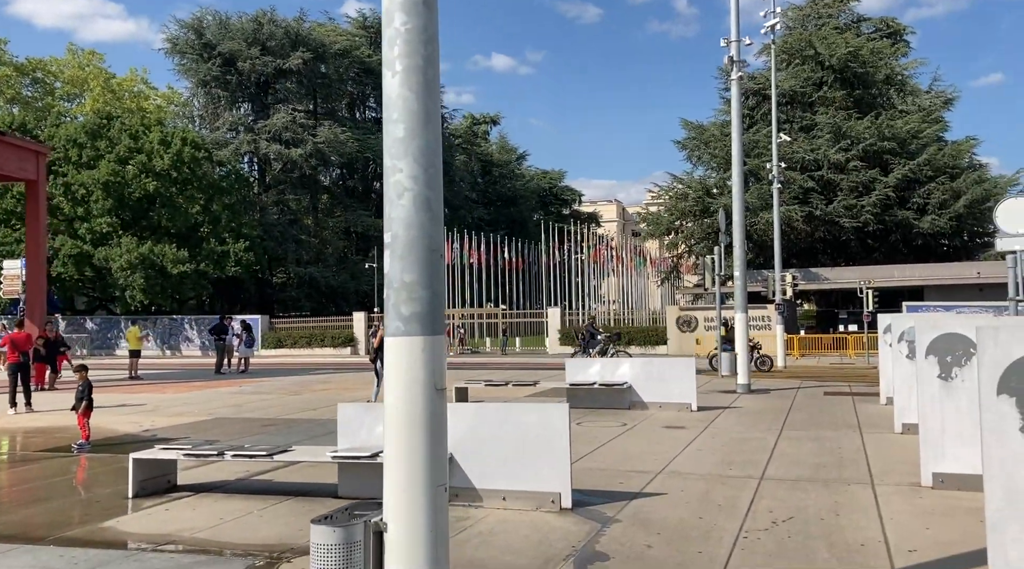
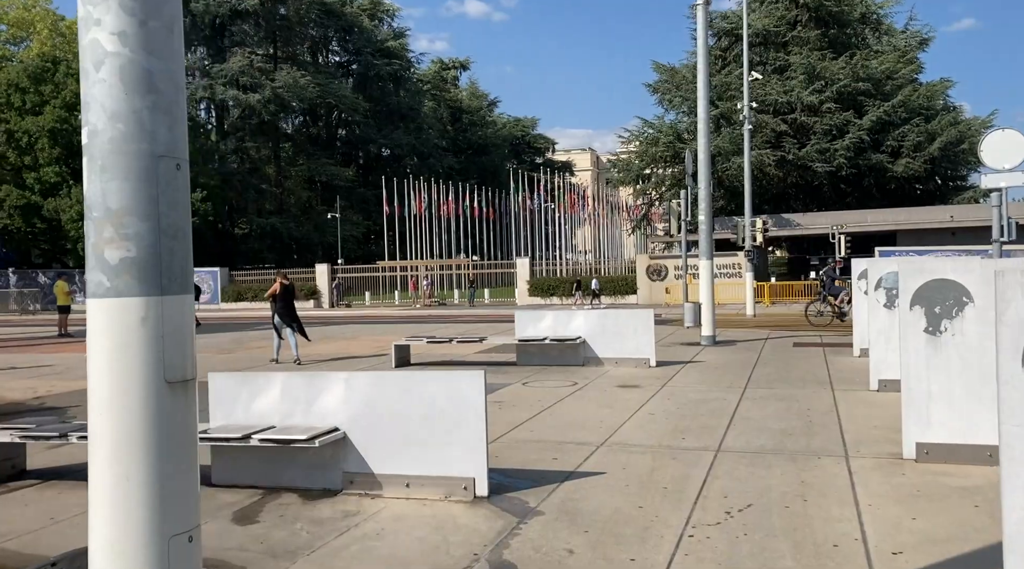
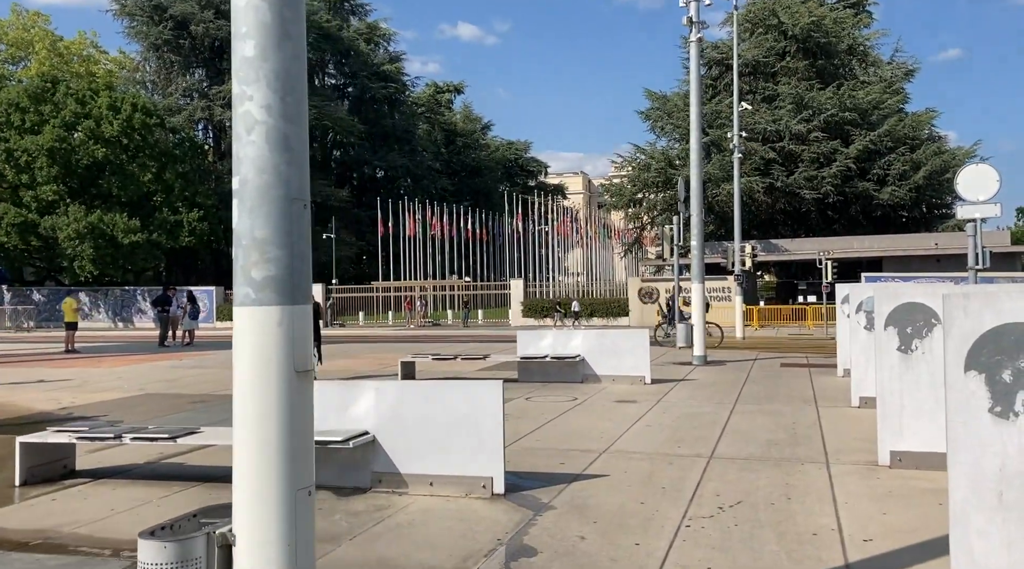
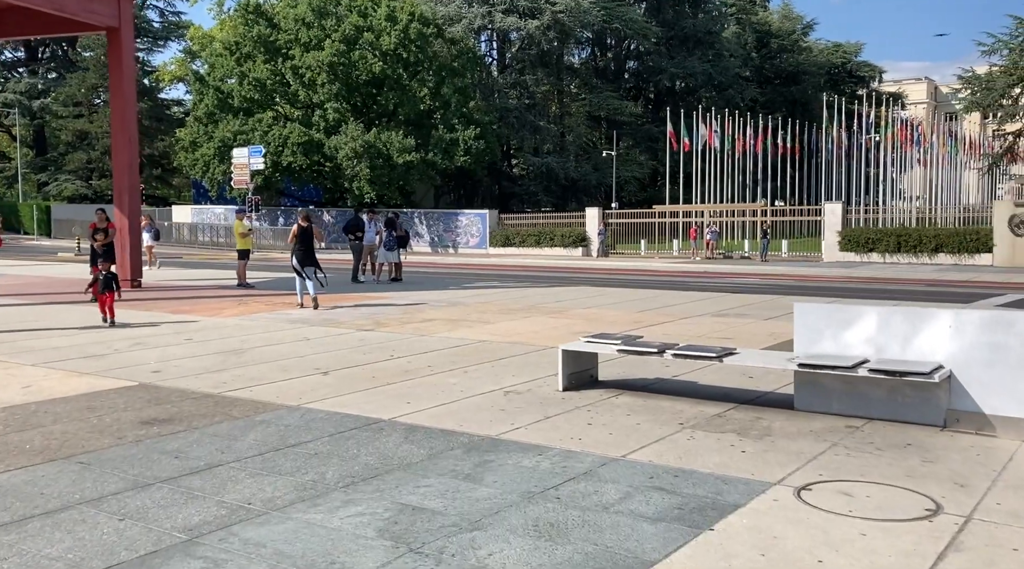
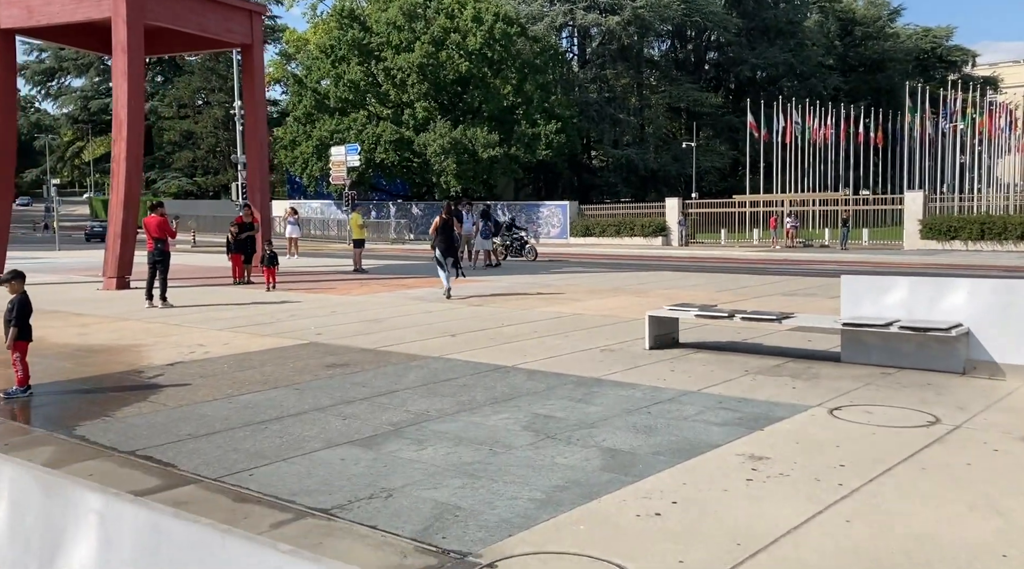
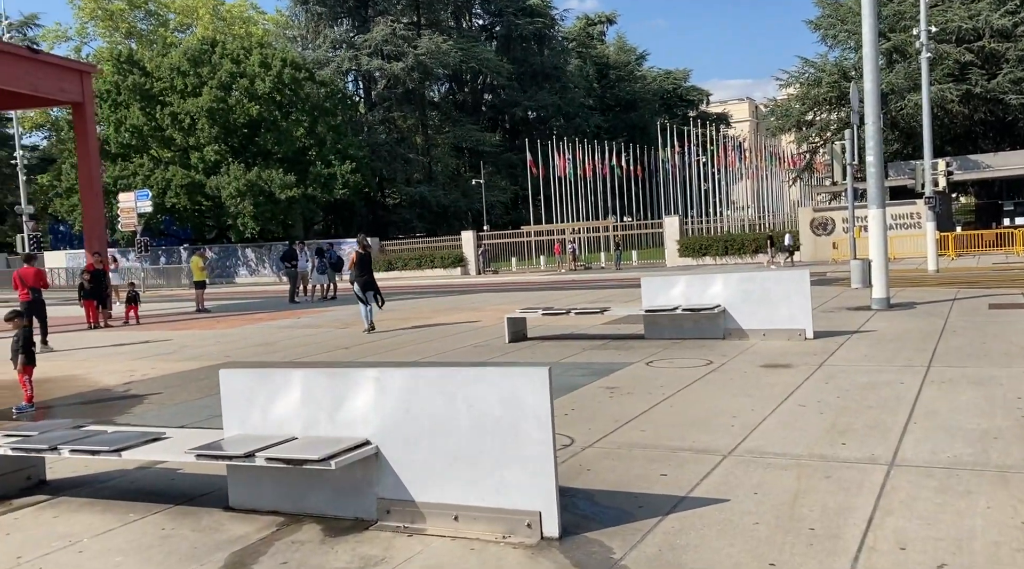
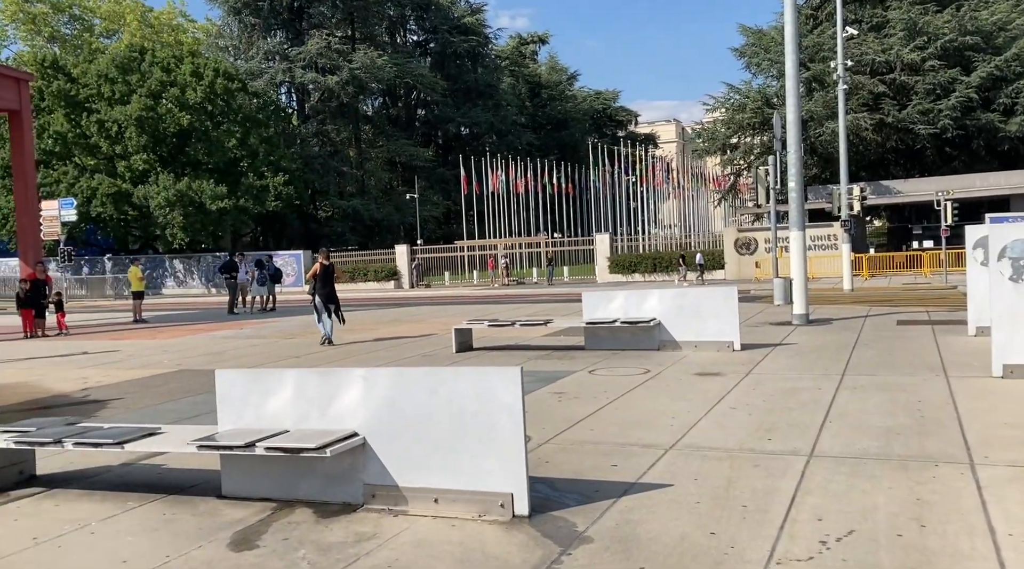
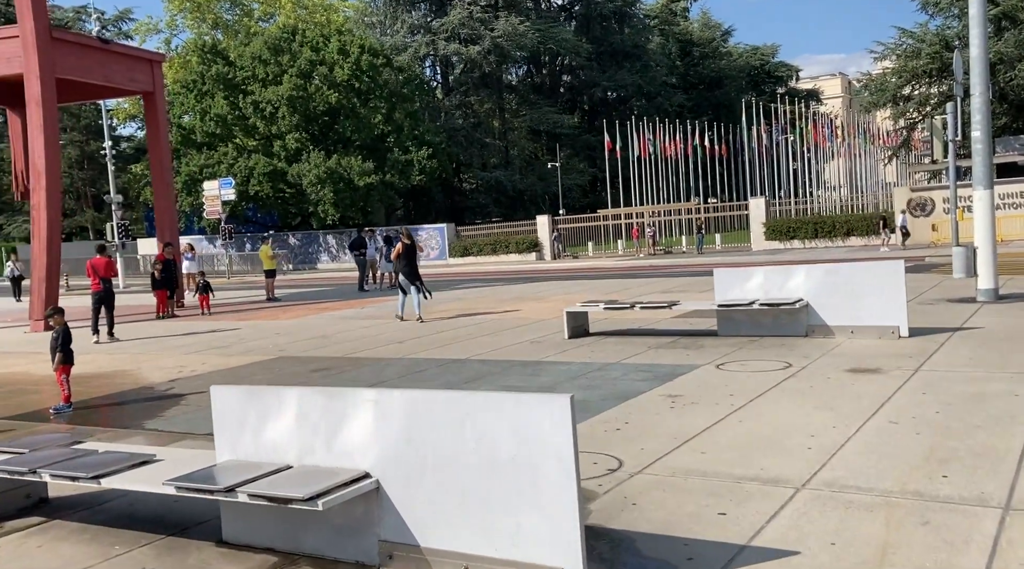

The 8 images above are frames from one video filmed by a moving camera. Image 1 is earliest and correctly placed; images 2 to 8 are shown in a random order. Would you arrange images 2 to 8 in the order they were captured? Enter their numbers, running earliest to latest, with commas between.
3, 2, 7, 6, 8, 5, 4
